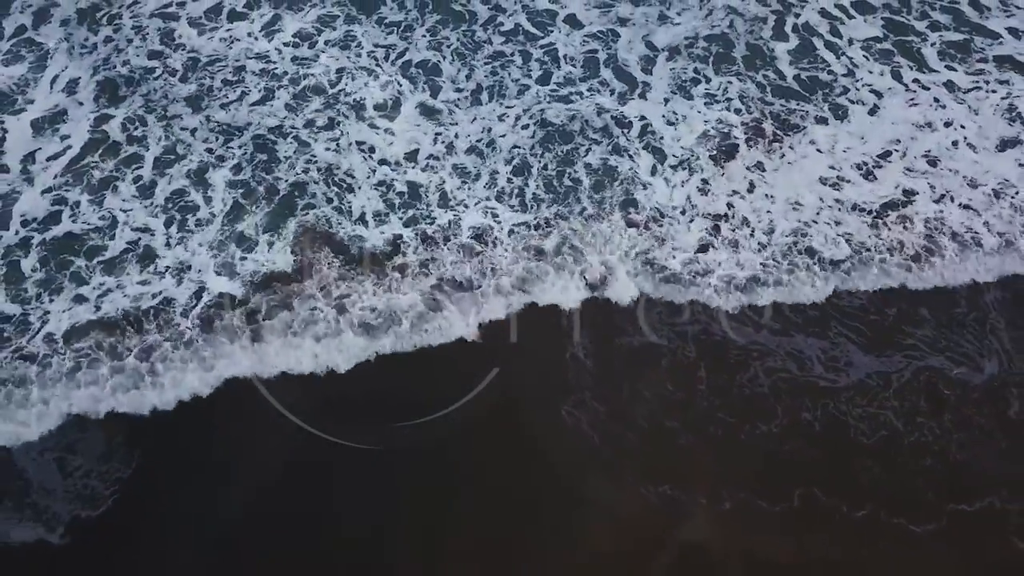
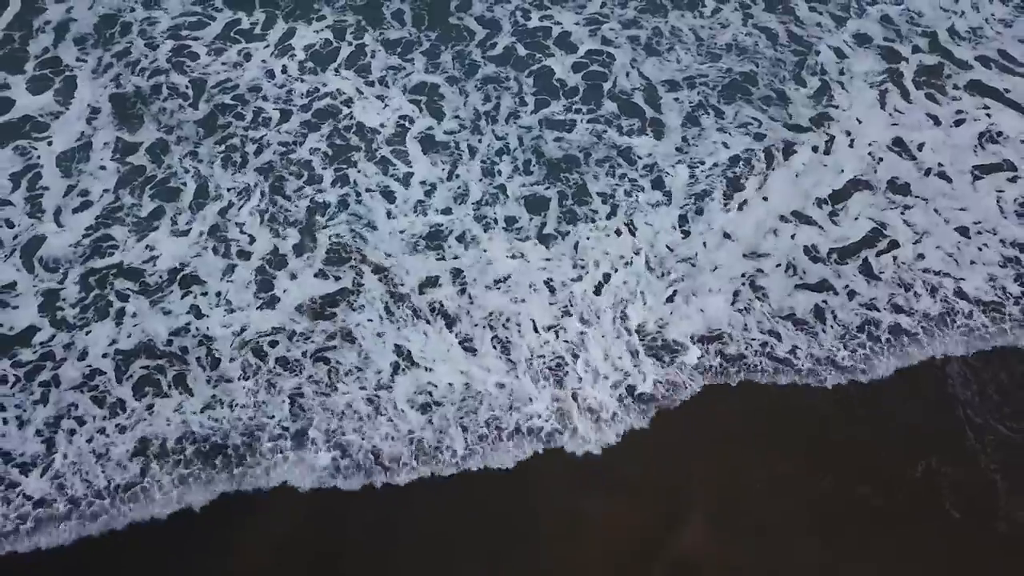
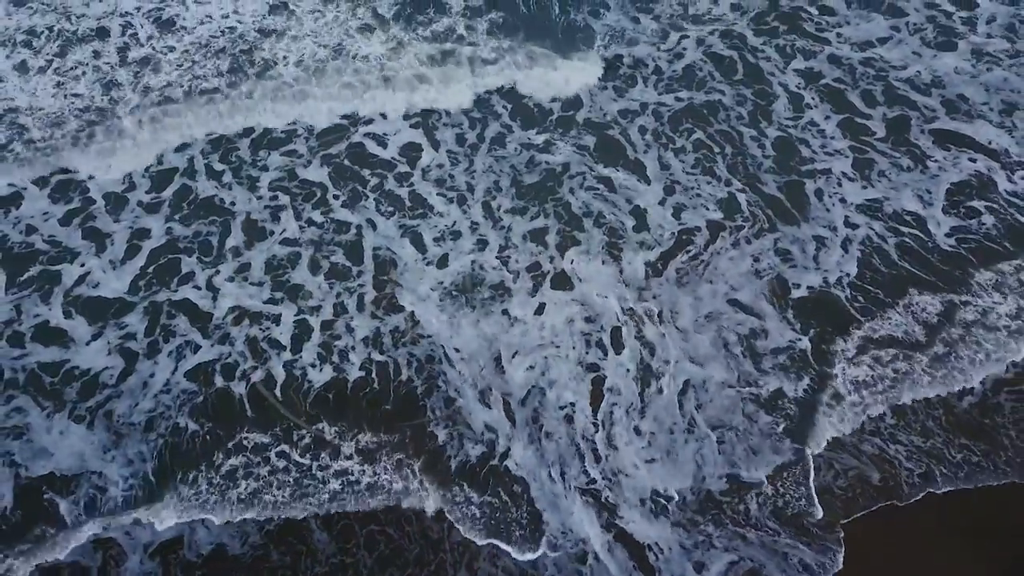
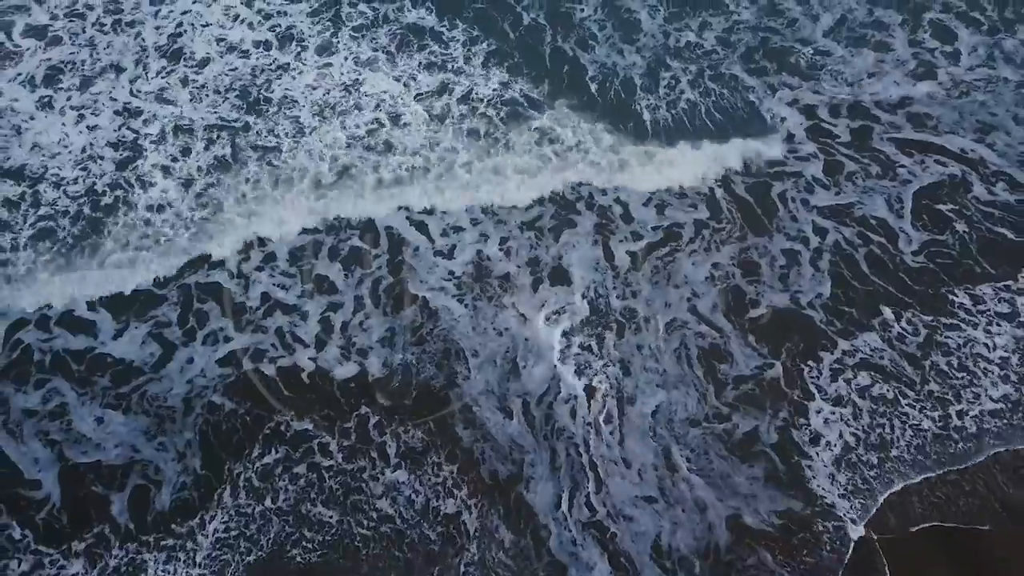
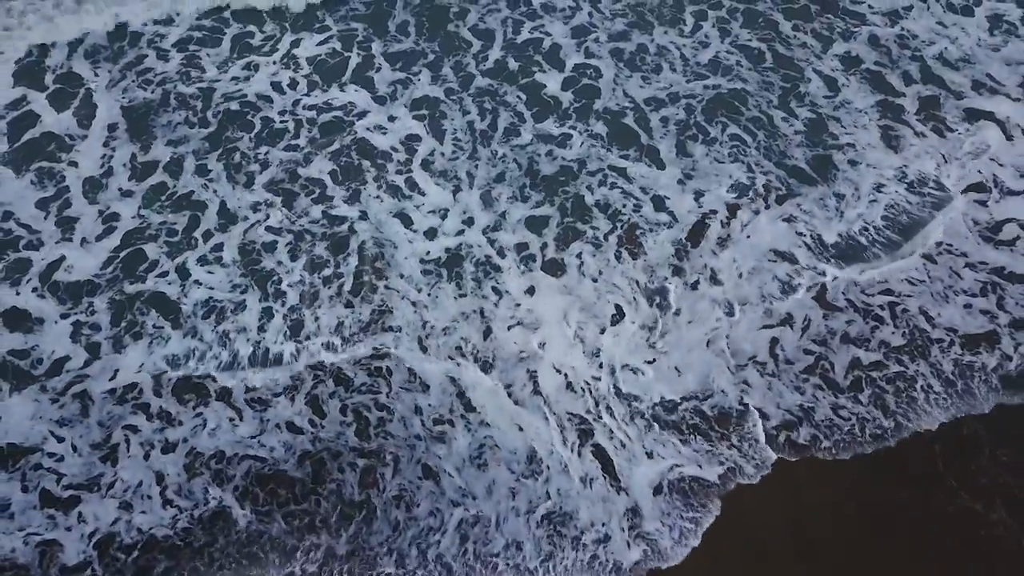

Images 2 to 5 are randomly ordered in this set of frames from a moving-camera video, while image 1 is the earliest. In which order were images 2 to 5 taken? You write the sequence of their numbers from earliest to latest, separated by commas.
2, 5, 3, 4
